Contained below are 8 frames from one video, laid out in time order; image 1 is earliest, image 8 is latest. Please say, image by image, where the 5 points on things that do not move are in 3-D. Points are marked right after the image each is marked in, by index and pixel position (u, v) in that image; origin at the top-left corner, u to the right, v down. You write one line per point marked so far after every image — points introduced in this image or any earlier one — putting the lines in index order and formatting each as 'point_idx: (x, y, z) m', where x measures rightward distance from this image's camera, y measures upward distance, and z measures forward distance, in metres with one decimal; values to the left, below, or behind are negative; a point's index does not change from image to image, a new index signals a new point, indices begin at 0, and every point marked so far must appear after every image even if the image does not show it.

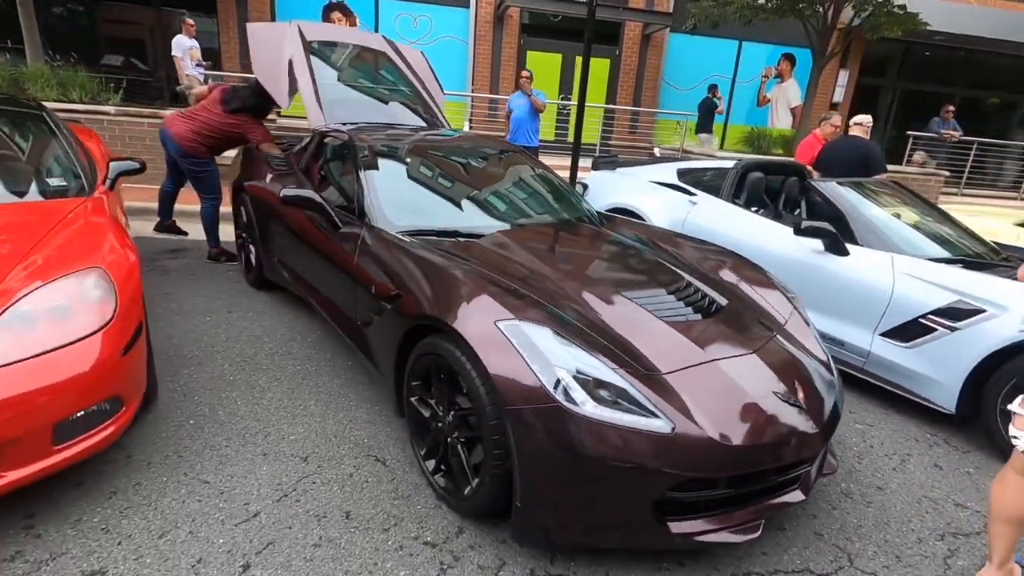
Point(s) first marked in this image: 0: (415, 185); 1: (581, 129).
0: (-0.8, +0.8, +3.3) m
1: (+1.0, +2.2, +7.4) m
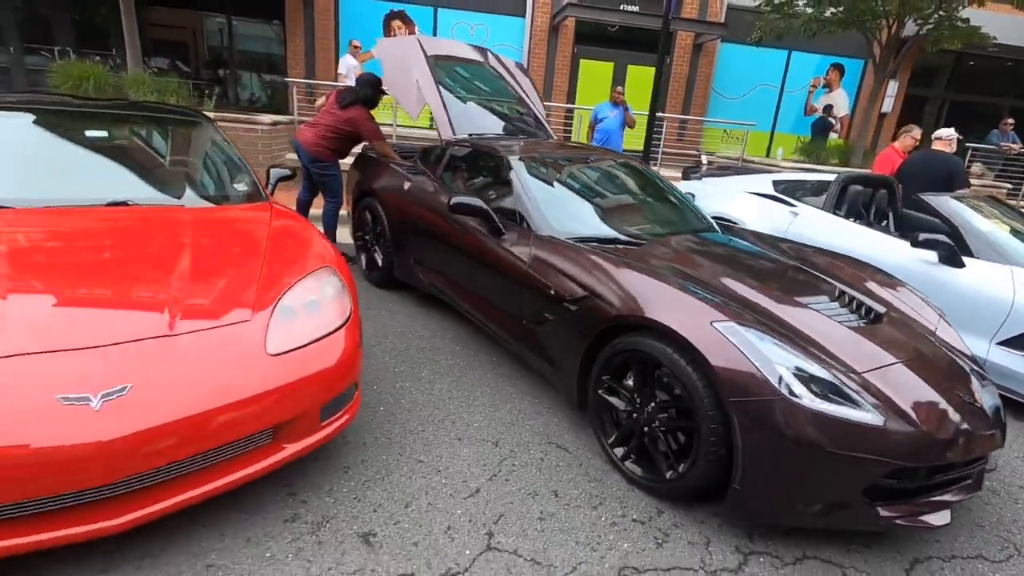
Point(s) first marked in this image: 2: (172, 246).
0: (+0.1, +0.8, +3.5) m
1: (+2.0, +2.1, +7.6) m
2: (-1.5, +0.2, +2.3) m
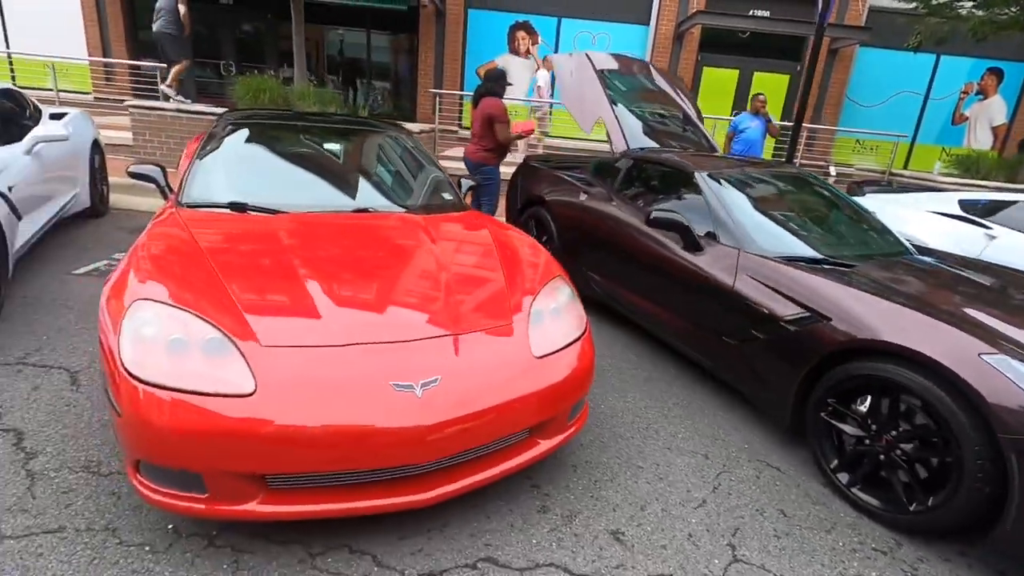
0: (+1.4, +0.7, +3.5) m
1: (+3.8, +1.9, +7.3) m
2: (-0.5, +0.2, +2.5) m
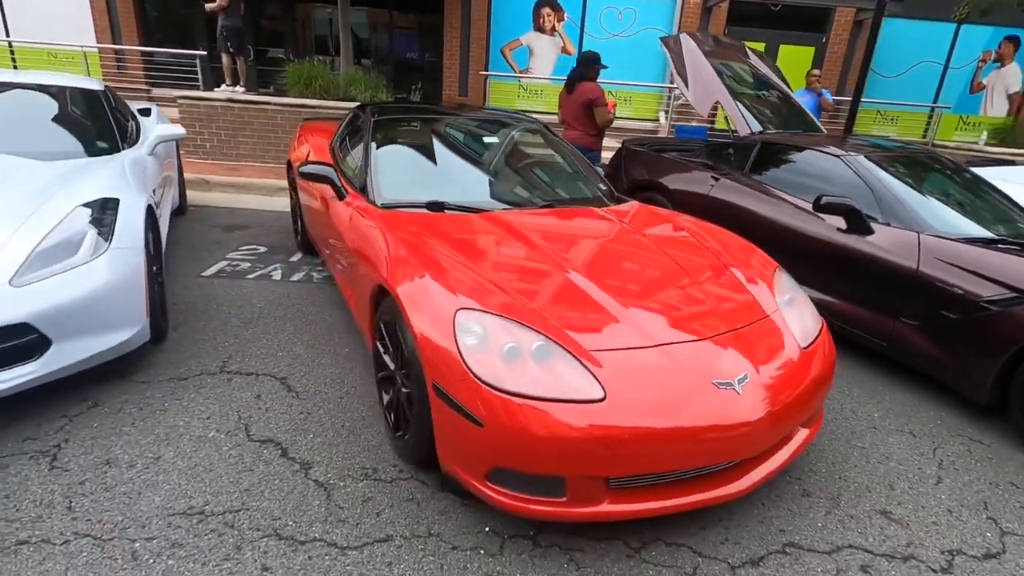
0: (+2.4, +0.8, +3.6) m
1: (+4.7, +2.3, +7.3) m
2: (+0.6, +0.2, +2.6) m
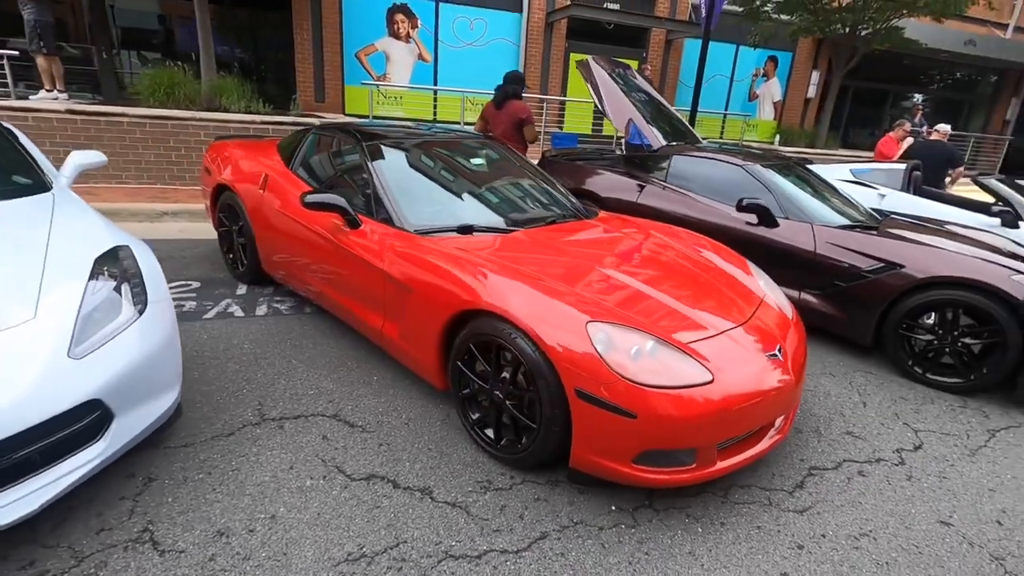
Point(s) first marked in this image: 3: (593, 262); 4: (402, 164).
0: (+2.1, +1.0, +4.5) m
1: (+3.0, +2.6, +8.8) m
2: (+0.8, +0.2, +3.0) m
3: (+0.4, +0.1, +2.7) m
4: (-0.7, +0.8, +3.4) m
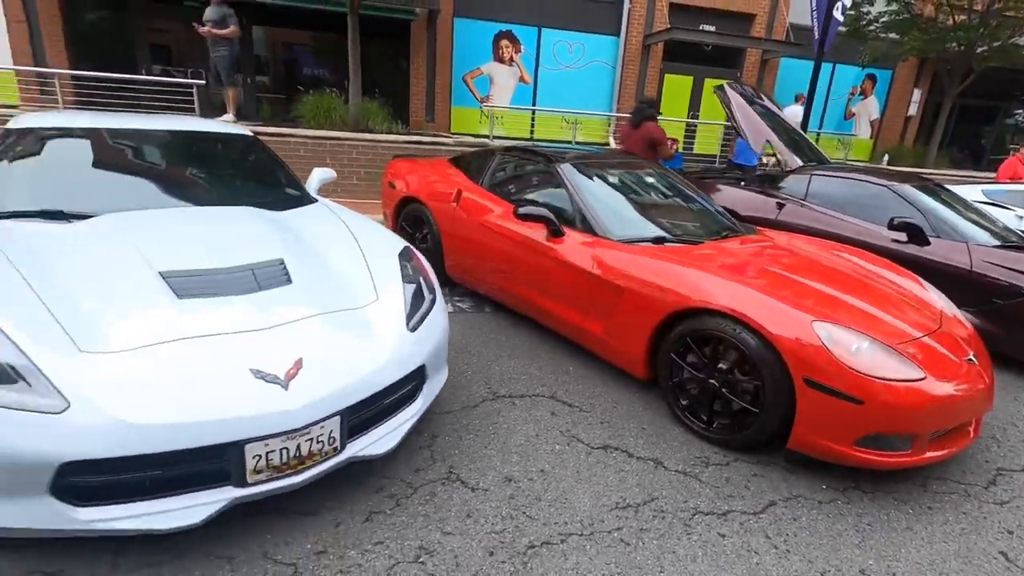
0: (+3.4, +0.9, +4.7) m
1: (+4.8, +2.3, +8.9) m
2: (+1.9, +0.2, +3.3) m
3: (+1.6, +0.1, +3.0) m
4: (+0.5, +0.8, +3.8) m
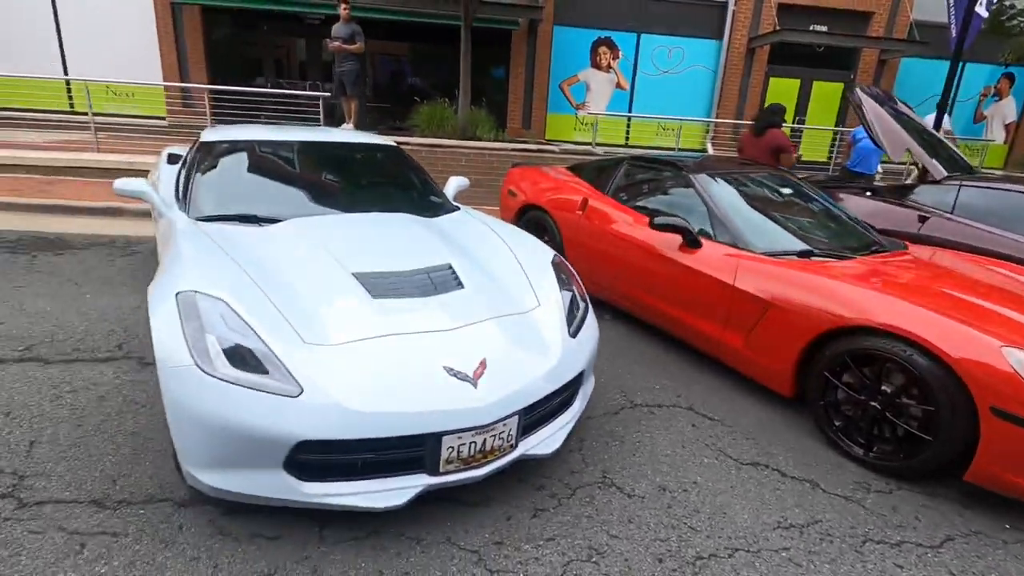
0: (+4.5, +0.7, +4.2) m
1: (+6.4, +2.0, +8.2) m
2: (+2.8, 0.0, +3.1) m
3: (+2.4, 0.0, +2.8) m
4: (+1.4, +0.7, +3.8) m
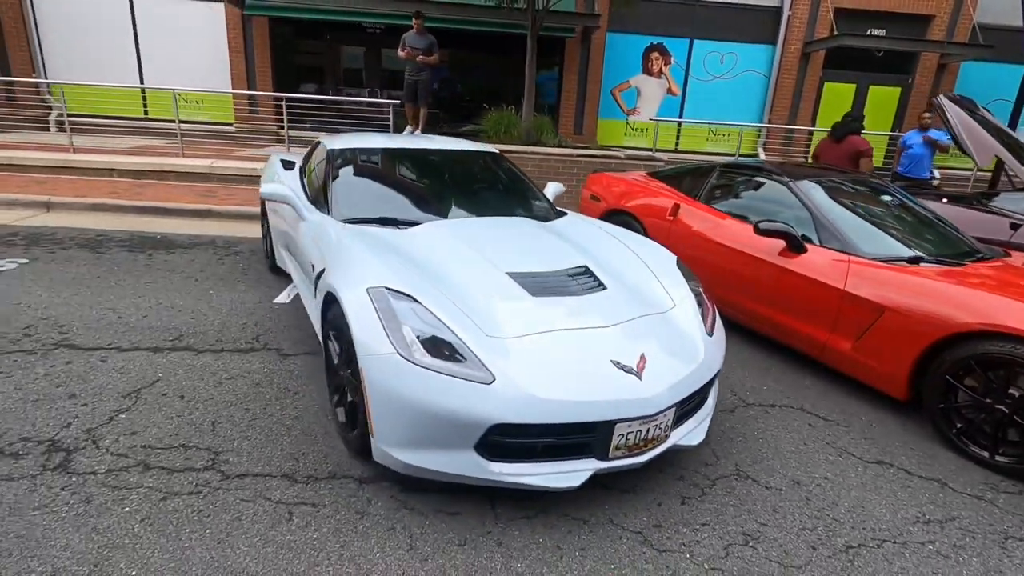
0: (+5.2, +0.6, +4.2) m
1: (+7.4, +1.9, +8.1) m
2: (+3.5, 0.0, +3.1) m
3: (+3.1, -0.1, +2.9) m
4: (+2.2, +0.7, +3.8) m
